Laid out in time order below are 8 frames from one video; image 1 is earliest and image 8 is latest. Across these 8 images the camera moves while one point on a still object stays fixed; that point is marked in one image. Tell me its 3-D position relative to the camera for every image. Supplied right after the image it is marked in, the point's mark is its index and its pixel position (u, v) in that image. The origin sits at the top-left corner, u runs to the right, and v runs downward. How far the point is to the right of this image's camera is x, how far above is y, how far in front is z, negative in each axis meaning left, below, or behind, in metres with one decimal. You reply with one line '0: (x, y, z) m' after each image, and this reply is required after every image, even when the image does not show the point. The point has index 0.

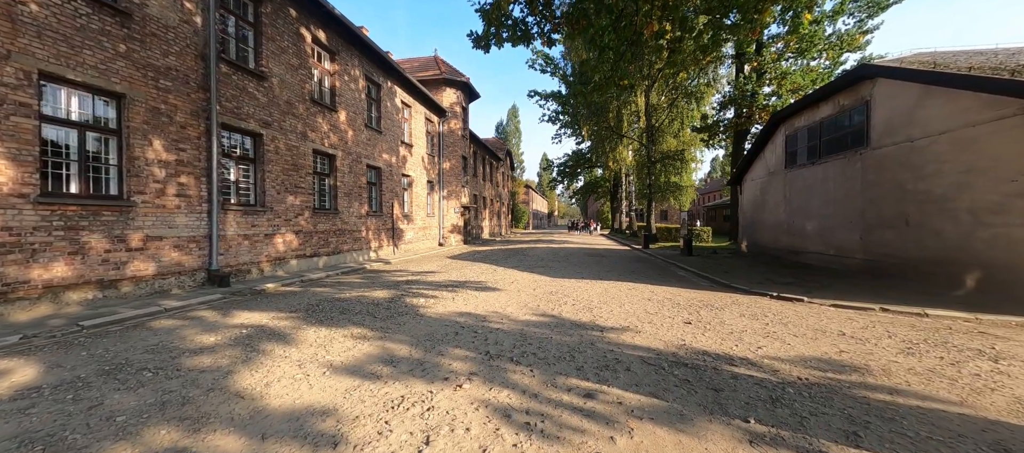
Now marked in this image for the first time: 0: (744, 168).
0: (+10.3, +2.5, +15.9) m
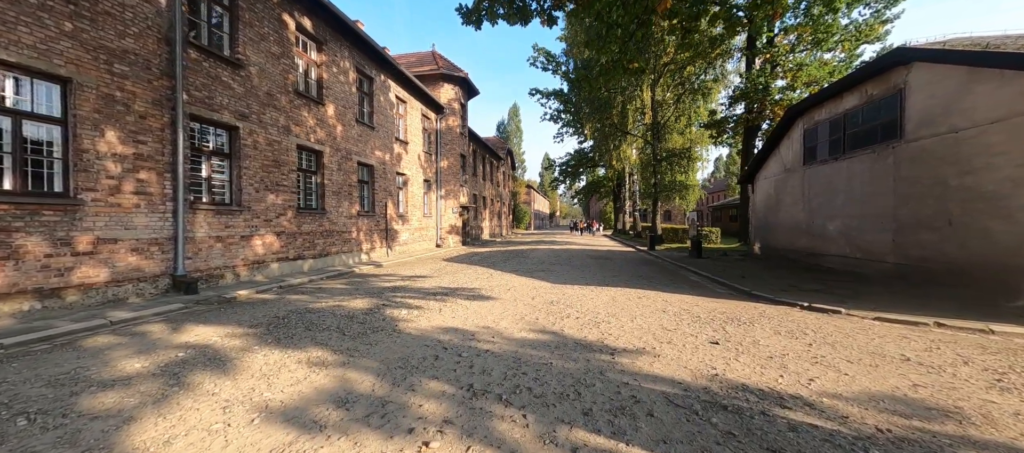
0: (+10.2, +2.5, +15.1) m
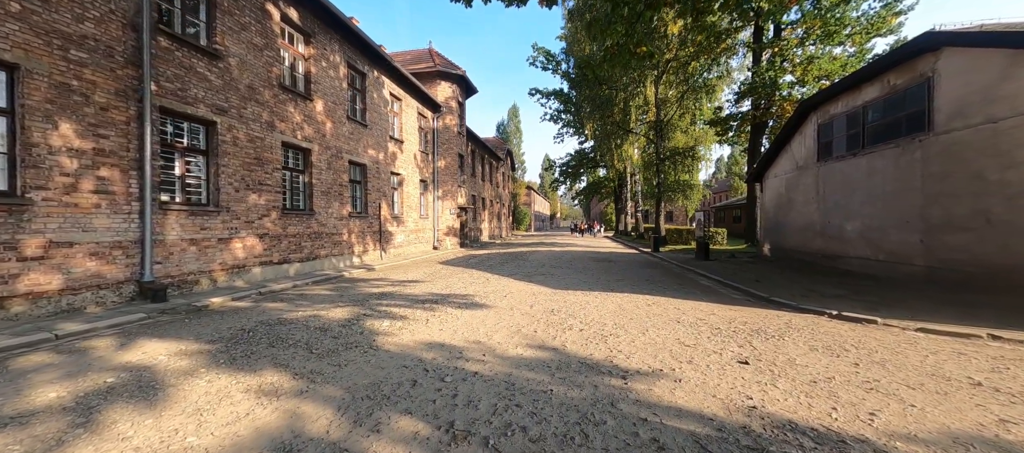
0: (+10.2, +2.5, +14.4) m
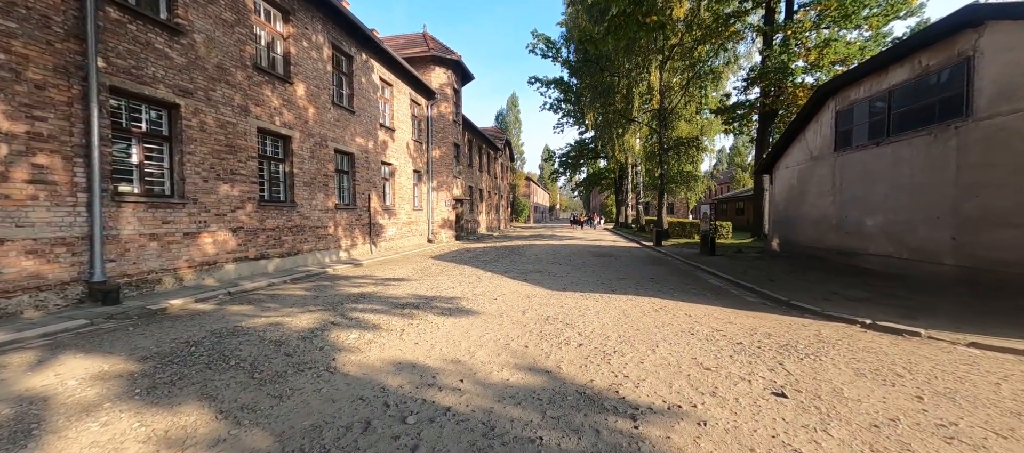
0: (+10.0, +2.7, +13.7) m
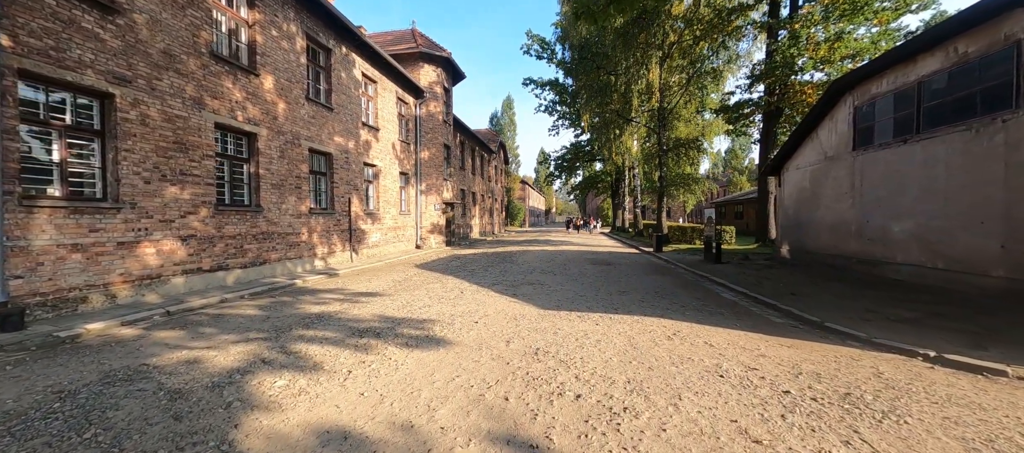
0: (+9.7, +2.6, +12.8) m
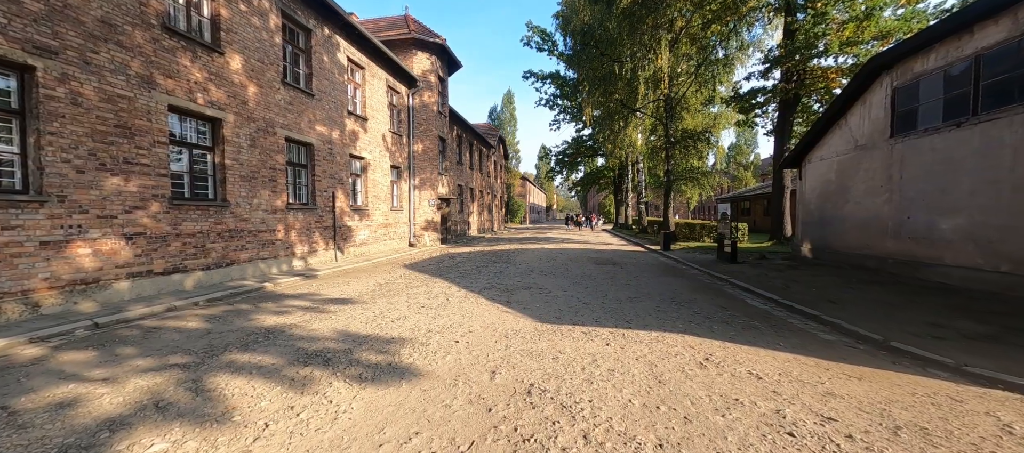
0: (+9.6, +2.7, +11.7) m
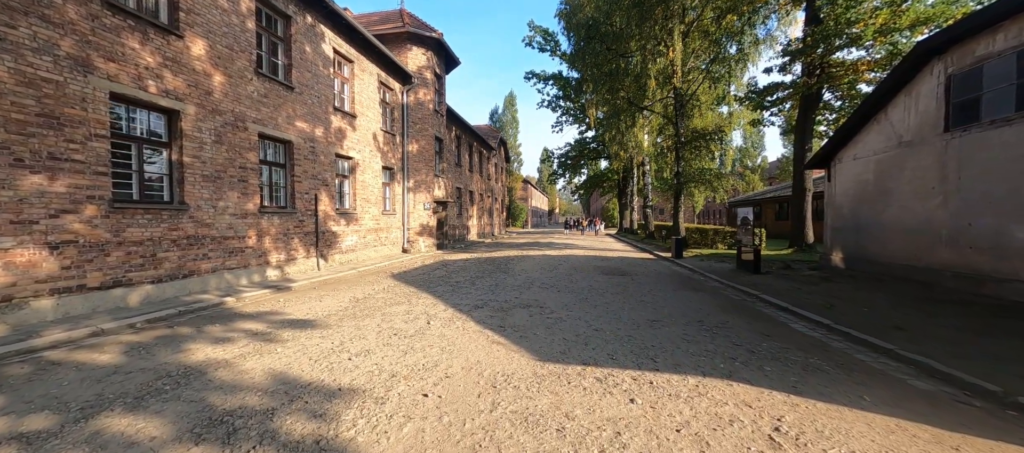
0: (+9.6, +2.5, +10.6) m
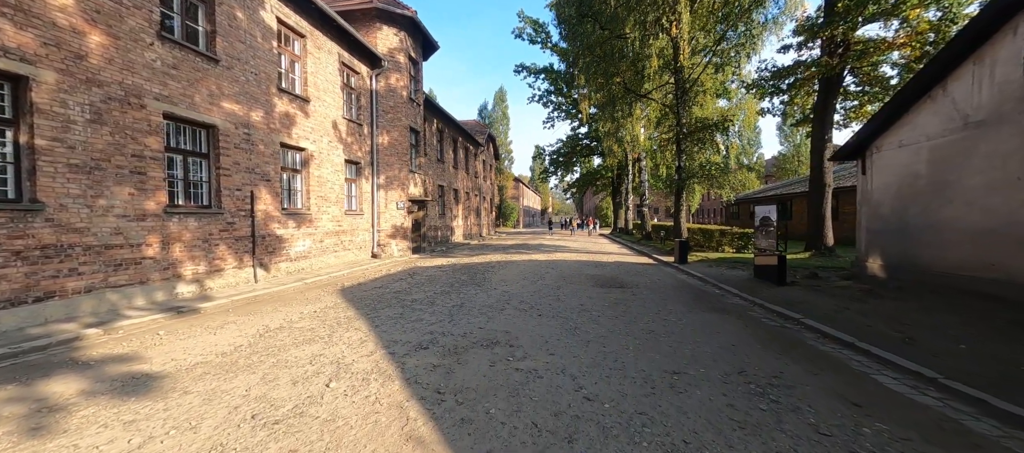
0: (+9.0, +2.4, +8.9) m
